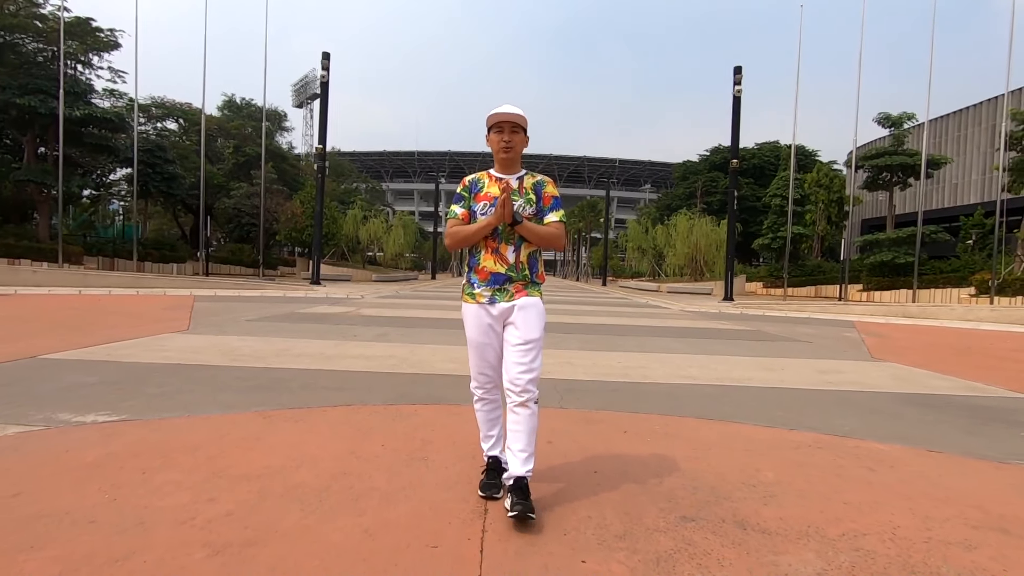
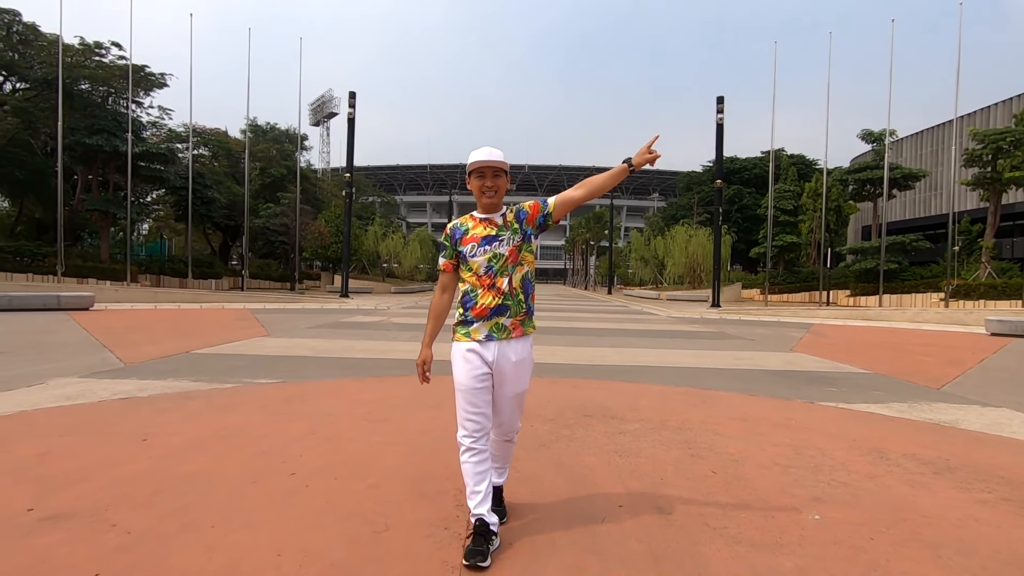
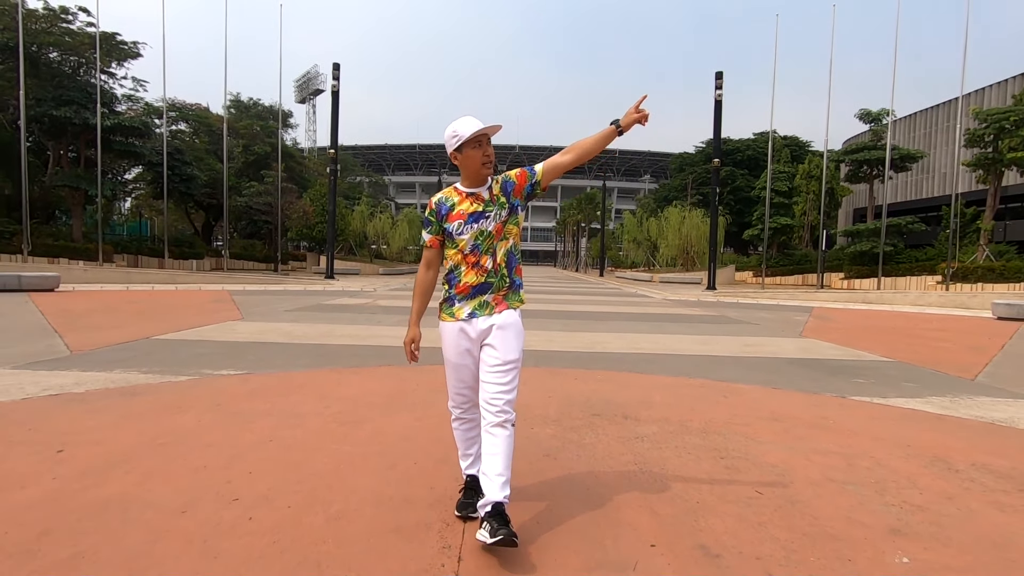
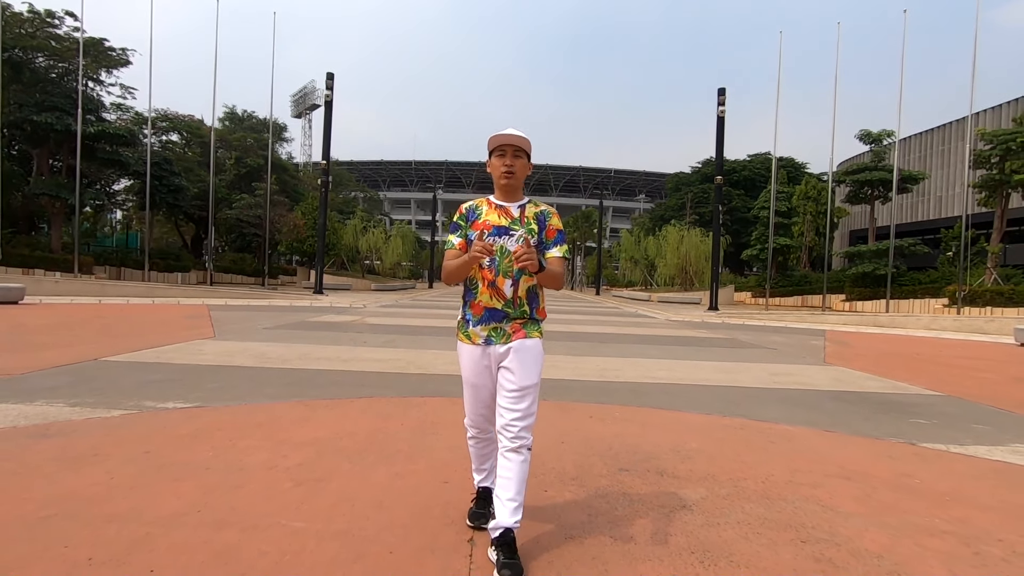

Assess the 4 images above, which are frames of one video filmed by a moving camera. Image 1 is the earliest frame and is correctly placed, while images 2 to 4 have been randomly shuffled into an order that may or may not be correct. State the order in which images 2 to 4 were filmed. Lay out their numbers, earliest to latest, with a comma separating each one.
4, 3, 2
